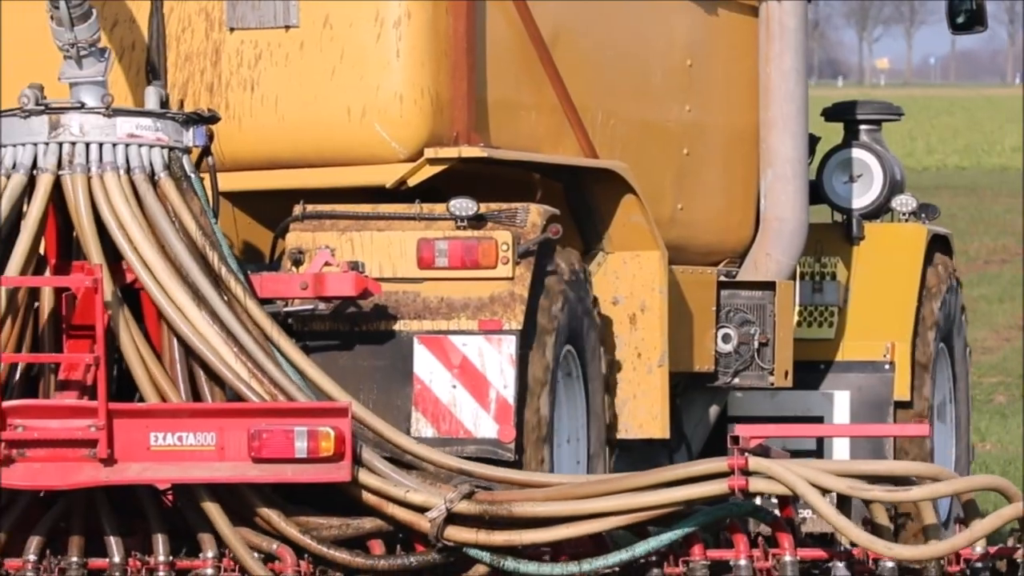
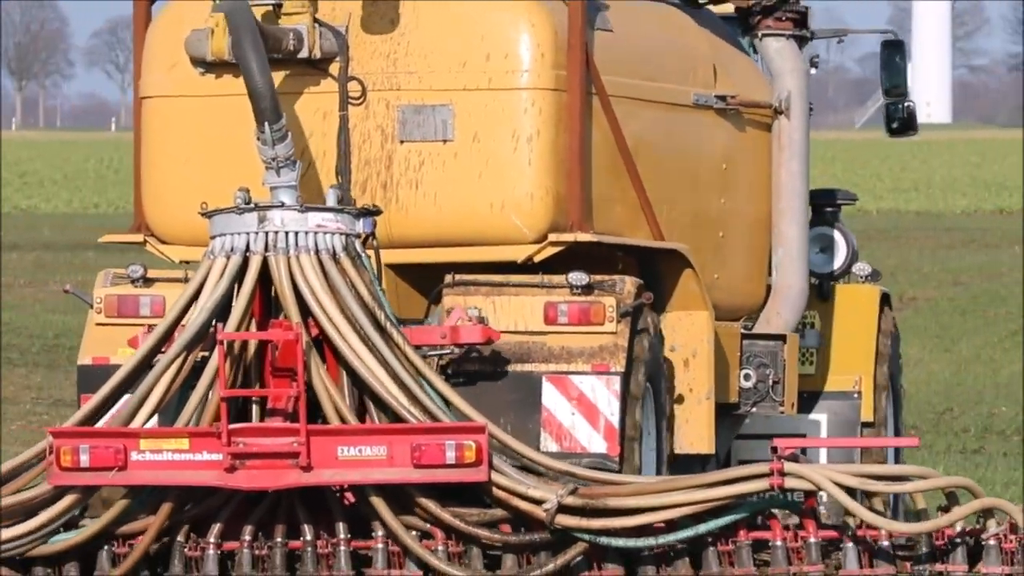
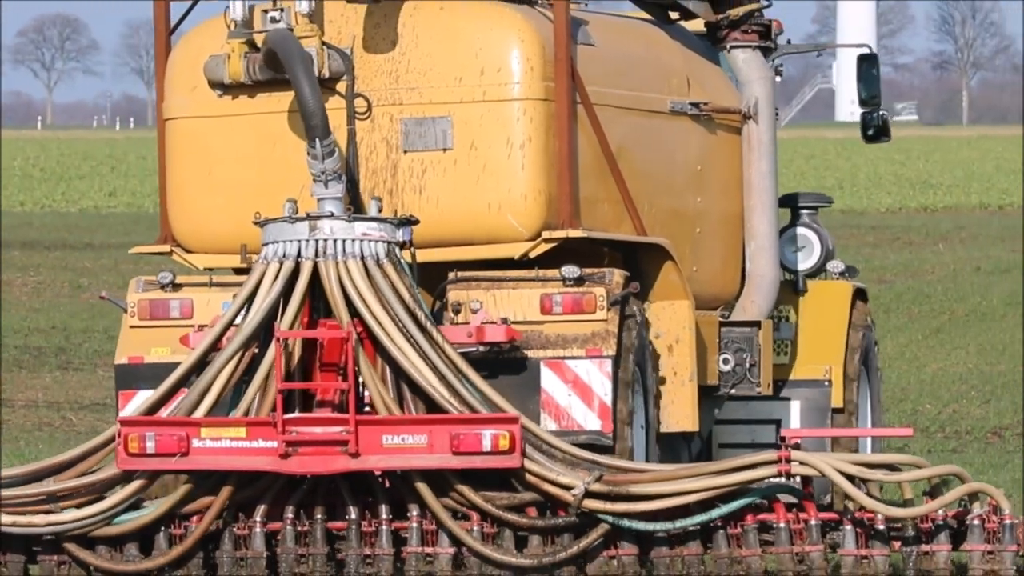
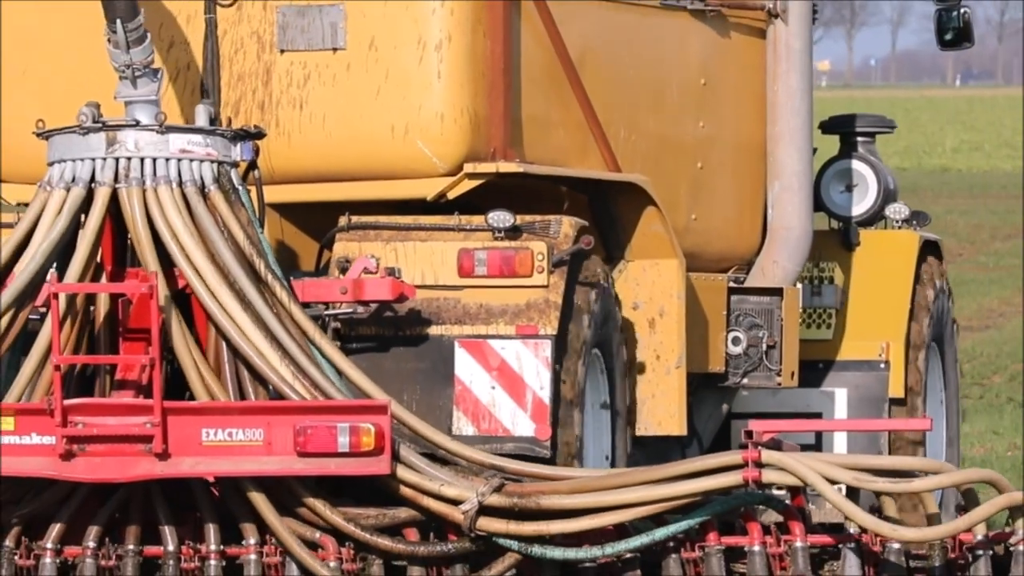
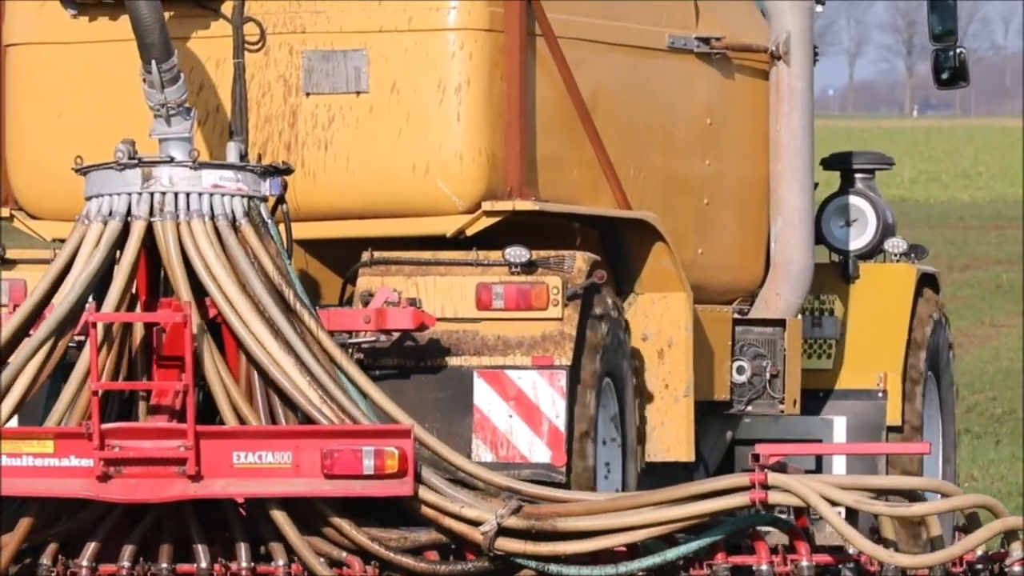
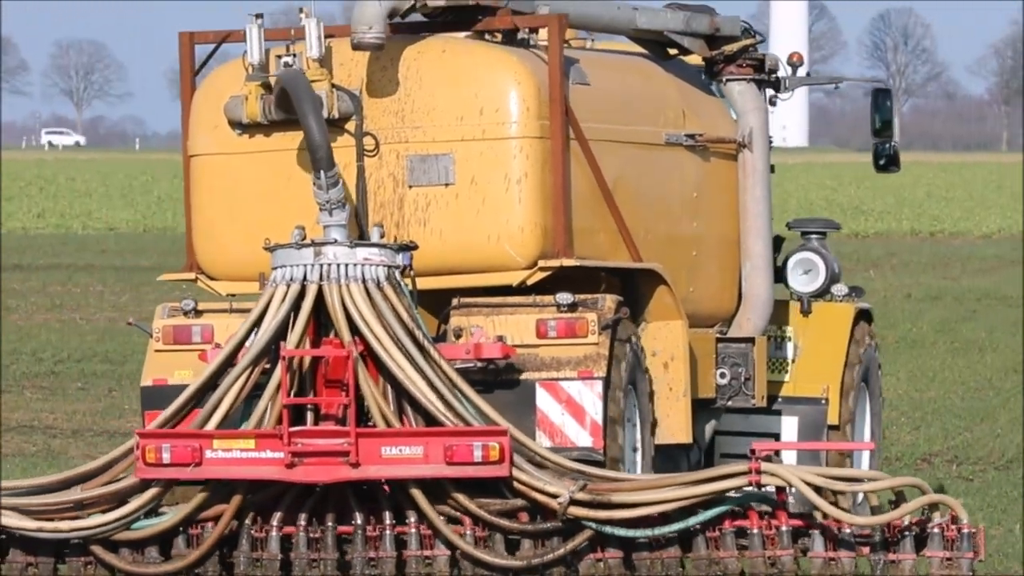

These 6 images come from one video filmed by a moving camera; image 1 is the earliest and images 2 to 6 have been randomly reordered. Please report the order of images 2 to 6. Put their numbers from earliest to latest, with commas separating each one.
4, 5, 2, 3, 6
